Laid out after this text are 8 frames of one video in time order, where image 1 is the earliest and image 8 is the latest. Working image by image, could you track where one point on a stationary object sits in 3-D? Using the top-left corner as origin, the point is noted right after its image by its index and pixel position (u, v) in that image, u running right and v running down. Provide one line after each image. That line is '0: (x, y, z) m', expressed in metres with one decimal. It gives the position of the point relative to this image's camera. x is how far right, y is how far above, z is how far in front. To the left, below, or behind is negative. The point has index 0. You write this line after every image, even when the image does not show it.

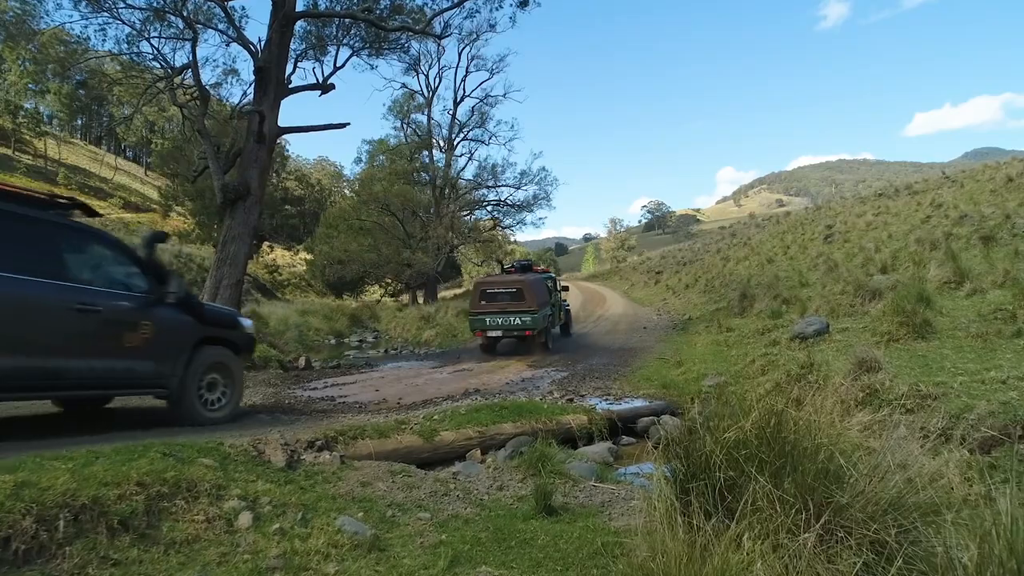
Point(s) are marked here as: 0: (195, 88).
0: (-8.1, +5.1, +16.0) m
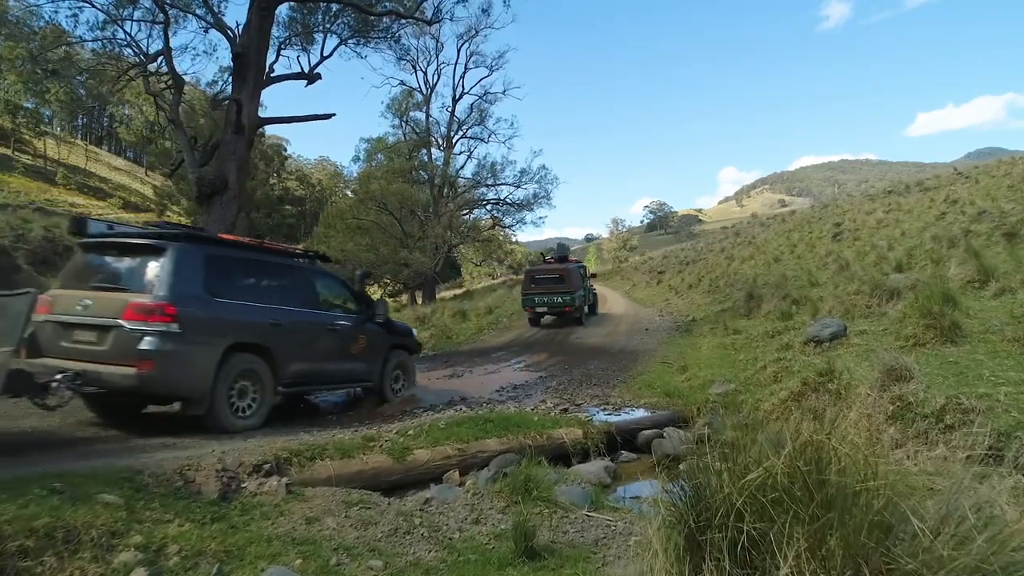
0: (-8.3, +5.1, +15.0) m
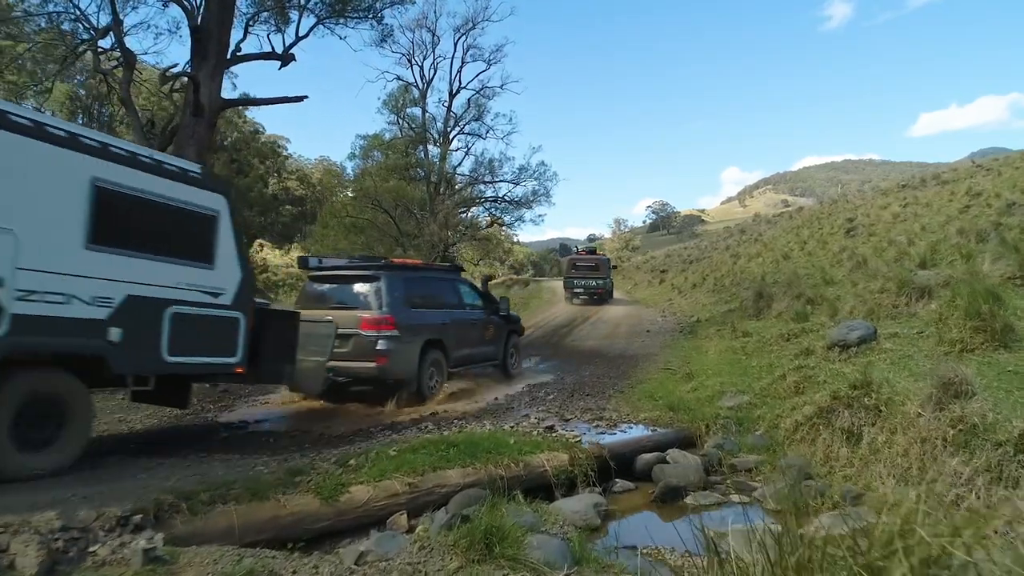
0: (-8.6, +5.1, +13.6) m
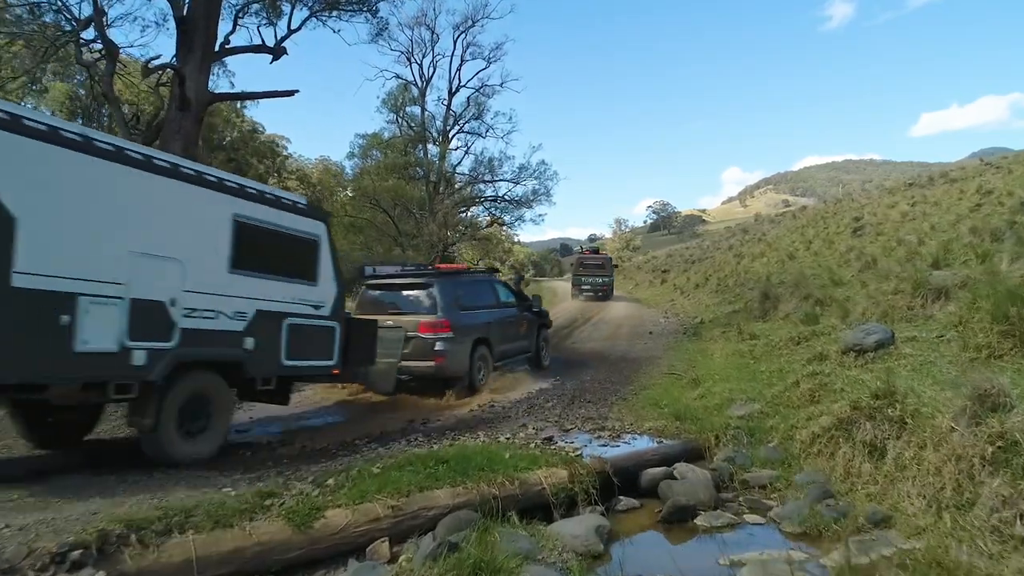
0: (-8.6, +5.1, +13.1) m
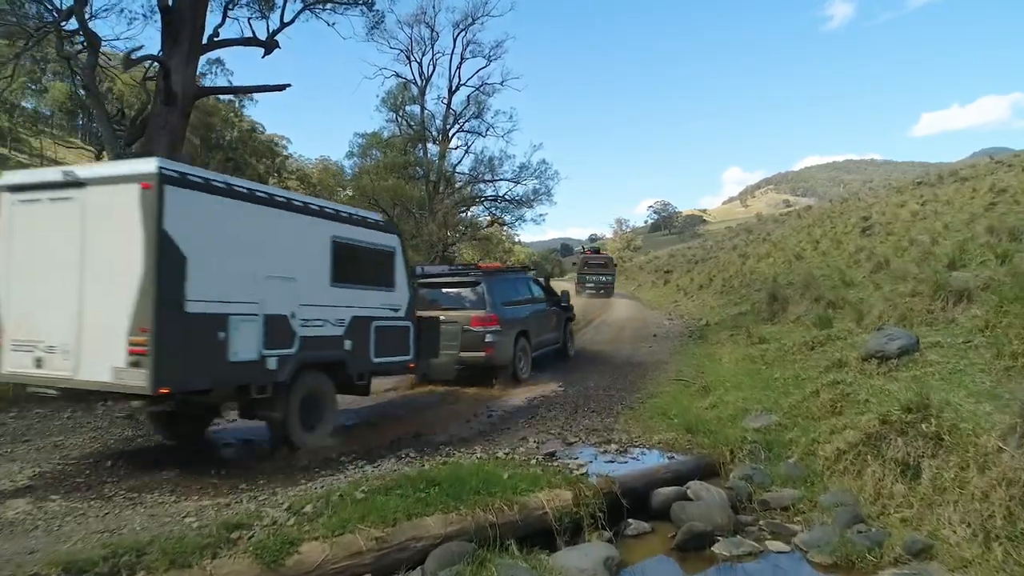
0: (-8.6, +5.1, +12.6) m
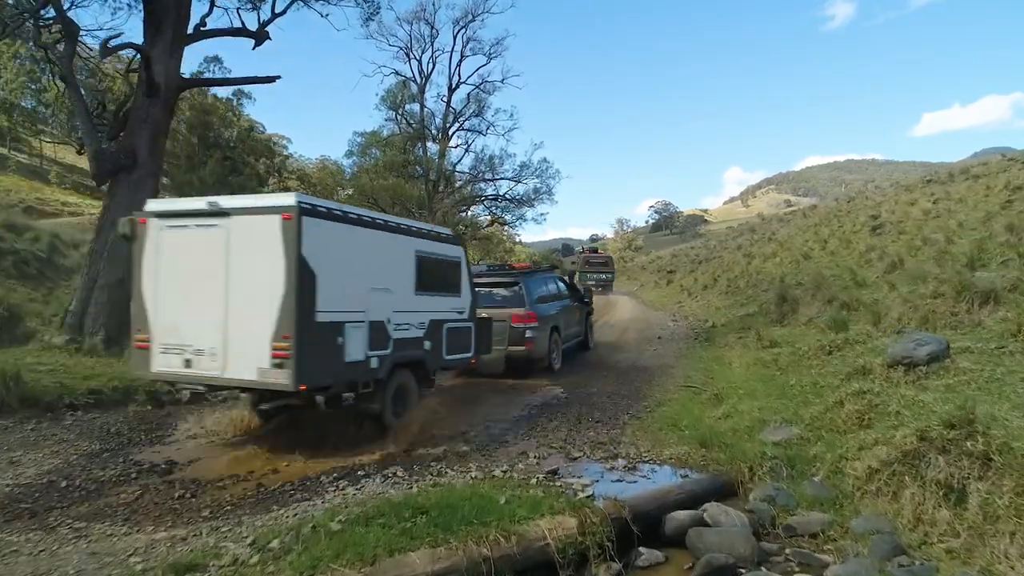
0: (-8.6, +5.0, +12.0) m
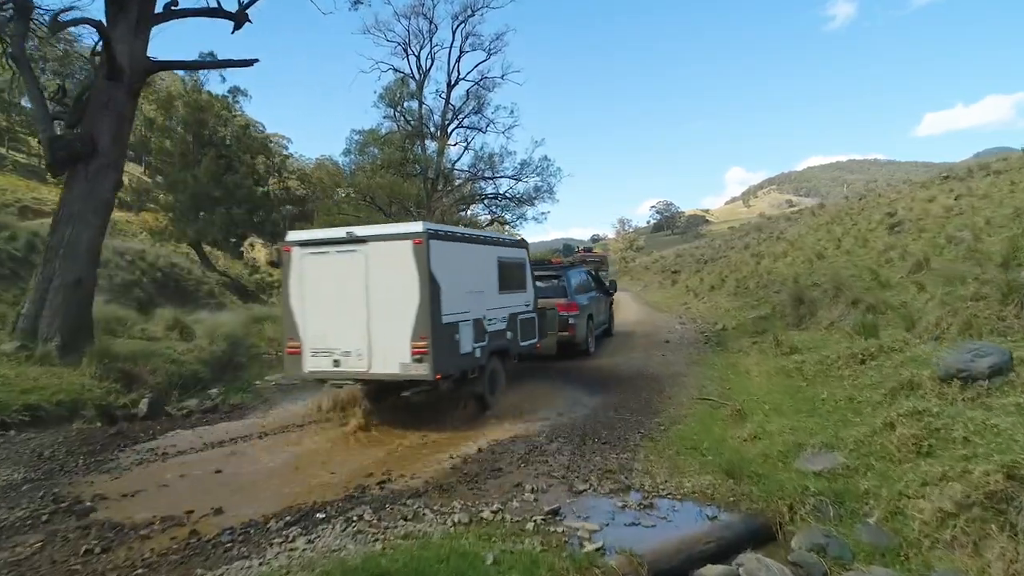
0: (-8.7, +5.0, +10.9) m
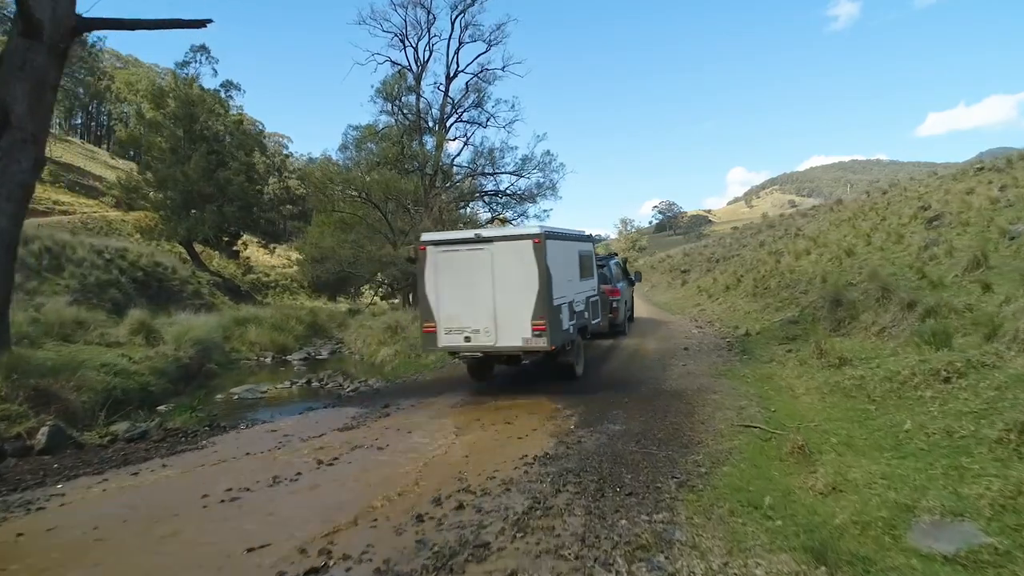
0: (-8.7, +5.0, +9.0) m
